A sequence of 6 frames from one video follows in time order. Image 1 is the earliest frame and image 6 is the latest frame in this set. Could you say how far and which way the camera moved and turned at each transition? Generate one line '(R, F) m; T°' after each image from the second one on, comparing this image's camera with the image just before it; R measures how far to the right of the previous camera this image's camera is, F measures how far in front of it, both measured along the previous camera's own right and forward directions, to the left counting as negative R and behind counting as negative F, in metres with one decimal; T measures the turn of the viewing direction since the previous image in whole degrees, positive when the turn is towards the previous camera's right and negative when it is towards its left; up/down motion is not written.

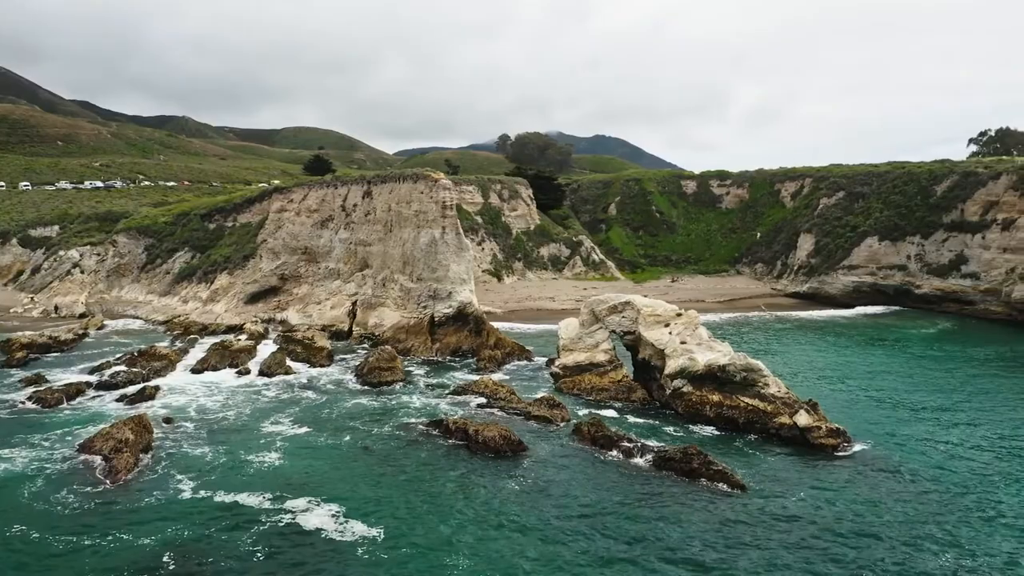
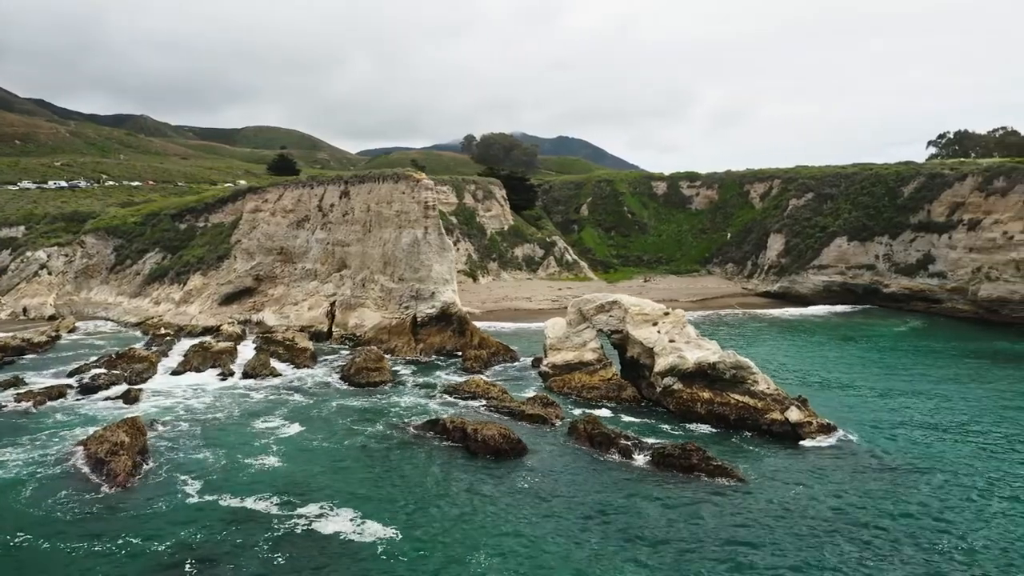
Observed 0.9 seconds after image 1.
(-0.7, 0.0) m; +2°
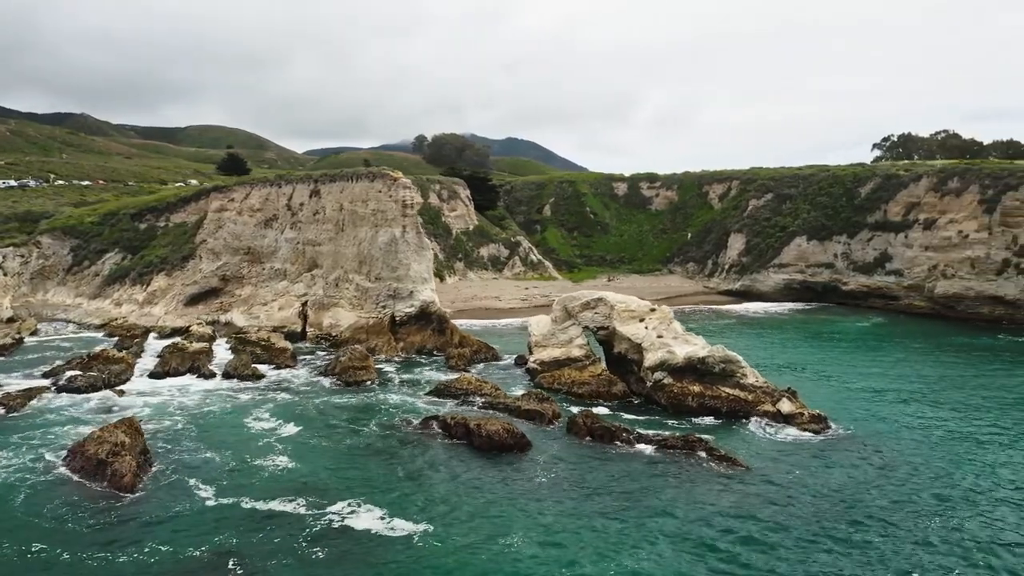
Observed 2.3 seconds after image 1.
(-1.1, -0.1) m; +3°
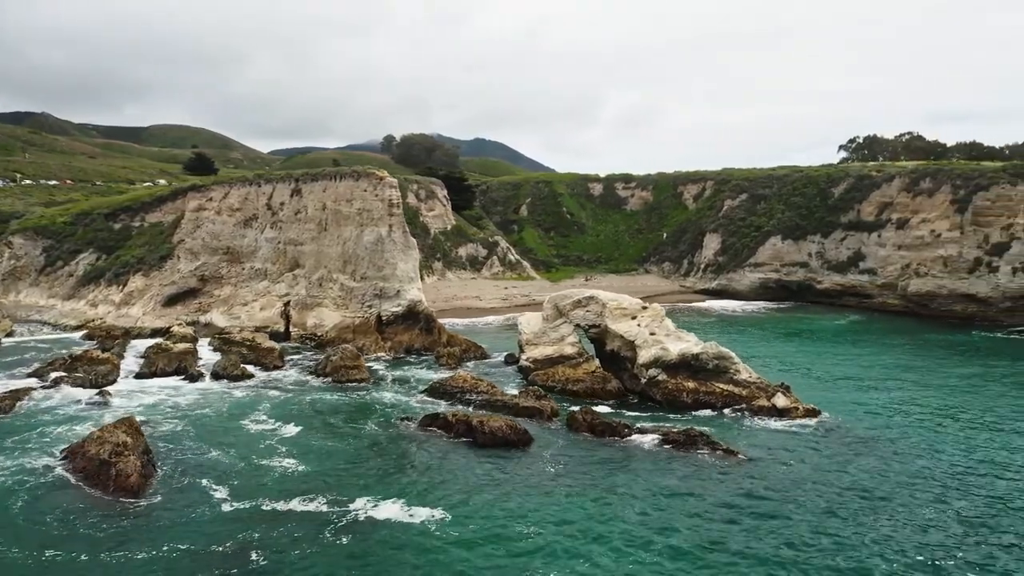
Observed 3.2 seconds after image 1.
(-0.8, -0.1) m; +2°
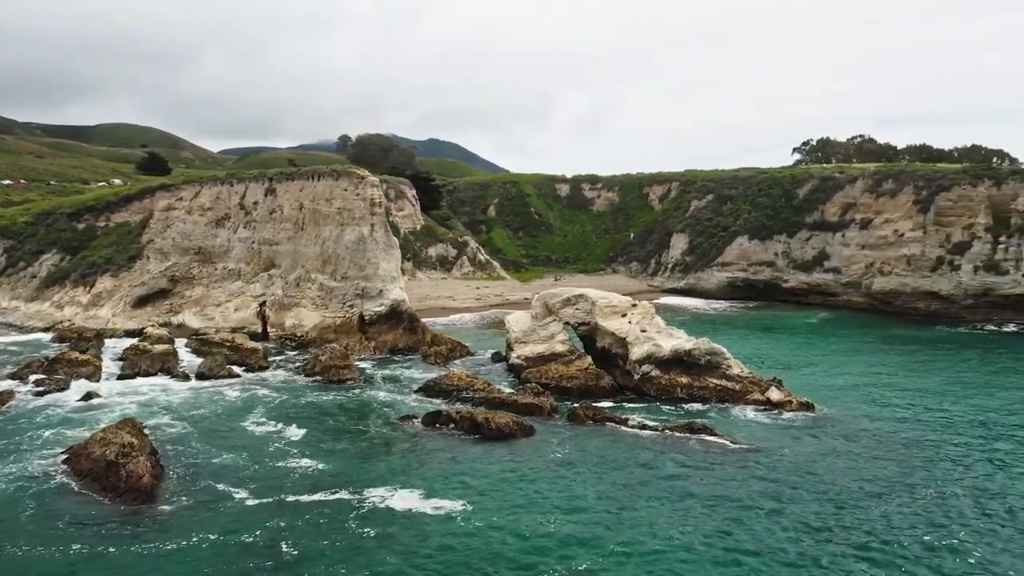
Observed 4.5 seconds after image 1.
(-1.1, -0.2) m; +3°
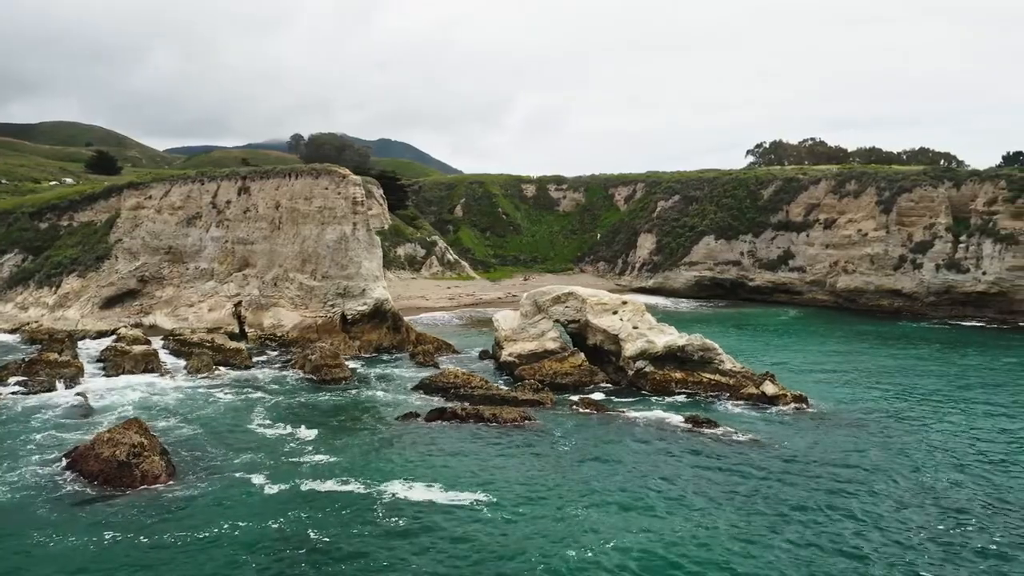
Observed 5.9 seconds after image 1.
(-1.2, -0.3) m; +3°
